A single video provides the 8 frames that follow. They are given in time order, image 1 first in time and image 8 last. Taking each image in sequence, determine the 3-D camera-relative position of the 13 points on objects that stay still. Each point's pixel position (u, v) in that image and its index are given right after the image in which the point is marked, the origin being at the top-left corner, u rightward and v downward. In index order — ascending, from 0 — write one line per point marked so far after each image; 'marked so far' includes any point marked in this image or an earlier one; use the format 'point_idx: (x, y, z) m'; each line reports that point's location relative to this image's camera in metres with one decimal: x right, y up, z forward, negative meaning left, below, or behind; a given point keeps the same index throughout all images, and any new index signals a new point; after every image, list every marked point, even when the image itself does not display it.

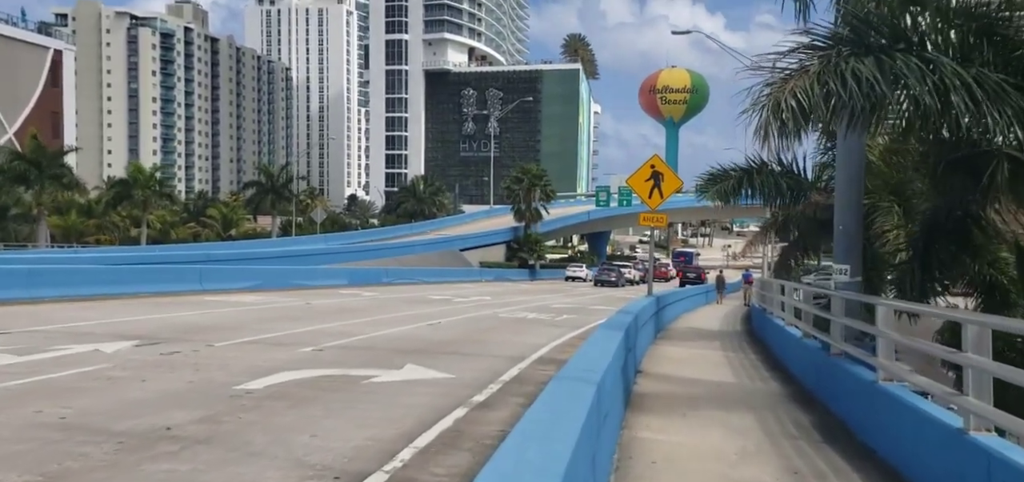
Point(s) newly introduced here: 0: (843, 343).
0: (+3.7, -1.1, +9.8) m
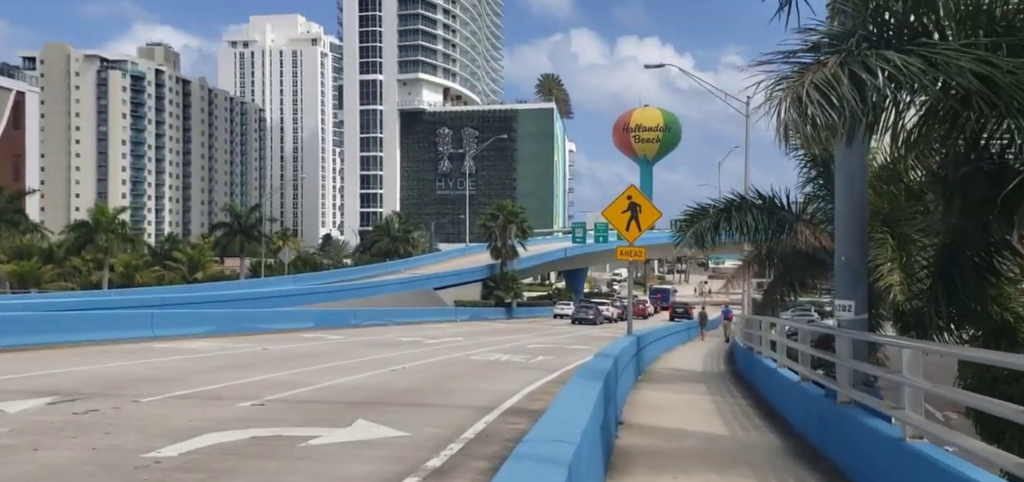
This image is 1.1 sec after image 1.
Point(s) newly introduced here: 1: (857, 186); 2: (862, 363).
0: (+3.3, -1.4, +8.6) m
1: (+3.7, +0.7, +9.4) m
2: (+3.3, -1.2, +8.5) m
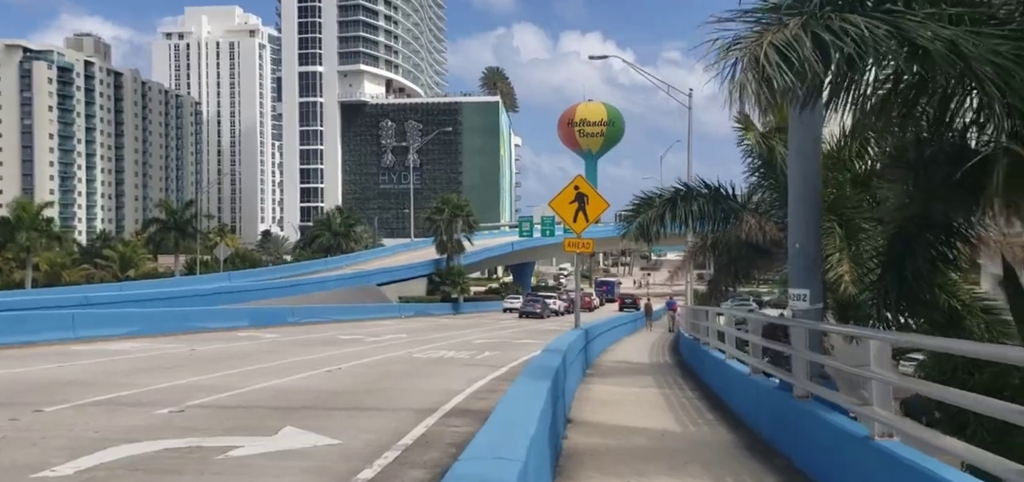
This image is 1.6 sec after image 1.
0: (+2.7, -1.3, +8.1) m
1: (+3.1, +0.8, +9.0) m
2: (+2.8, -1.0, +8.0) m
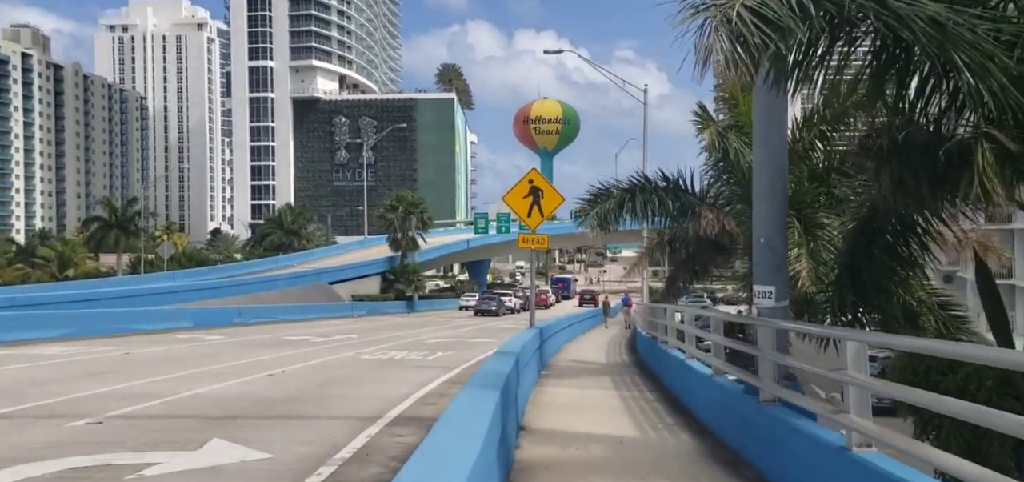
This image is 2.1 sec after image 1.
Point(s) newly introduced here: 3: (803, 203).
0: (+2.3, -1.3, +7.6) m
1: (+2.5, +0.9, +8.5) m
2: (+2.3, -1.0, +7.5) m
3: (+4.4, +0.6, +13.2) m
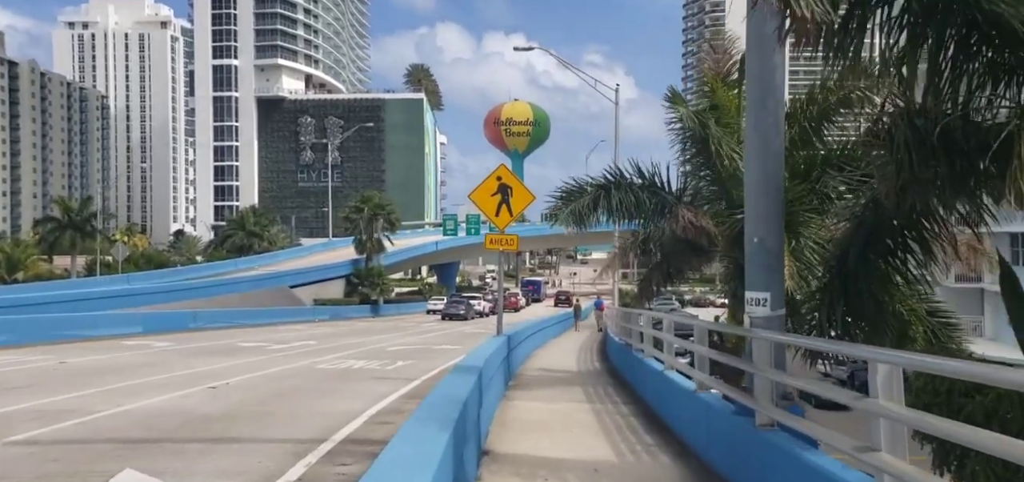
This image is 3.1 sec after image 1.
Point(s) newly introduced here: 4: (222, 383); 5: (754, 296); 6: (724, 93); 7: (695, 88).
0: (+2.0, -1.3, +6.6) m
1: (+2.2, +0.9, +7.4) m
2: (+2.0, -1.0, +6.5) m
3: (+3.9, +0.6, +12.3) m
4: (-4.9, -2.4, +14.9) m
5: (+2.0, -0.5, +7.4) m
6: (+3.5, +2.4, +14.5) m
7: (+3.1, +2.5, +14.9) m
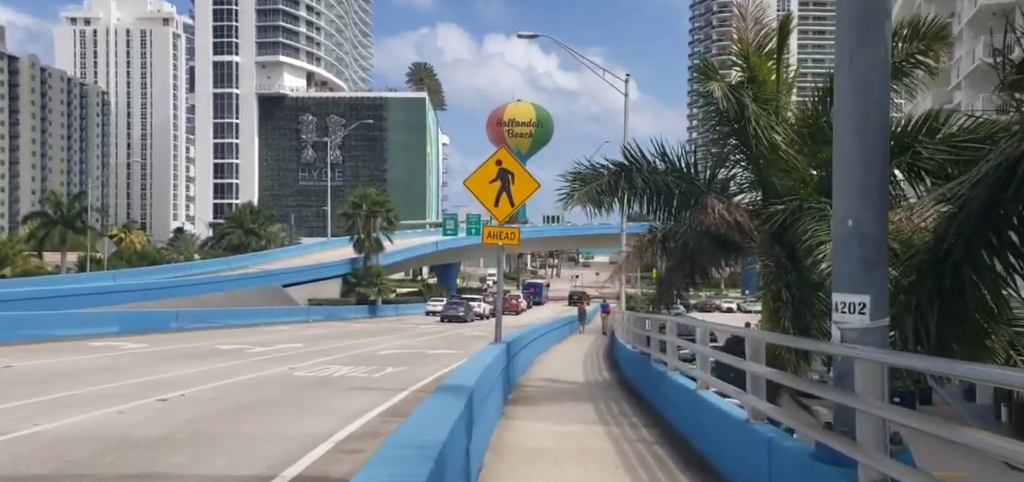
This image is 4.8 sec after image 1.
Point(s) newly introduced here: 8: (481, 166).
0: (+2.0, -1.1, +4.6) m
1: (+2.2, +1.0, +5.5) m
2: (+2.0, -0.9, +4.5) m
3: (+4.0, +0.7, +10.3) m
4: (-4.9, -2.2, +12.9) m
5: (+2.0, -0.4, +5.4) m
6: (+3.6, +2.4, +12.5) m
7: (+3.2, +2.6, +12.9) m
8: (-0.5, +1.2, +13.7) m
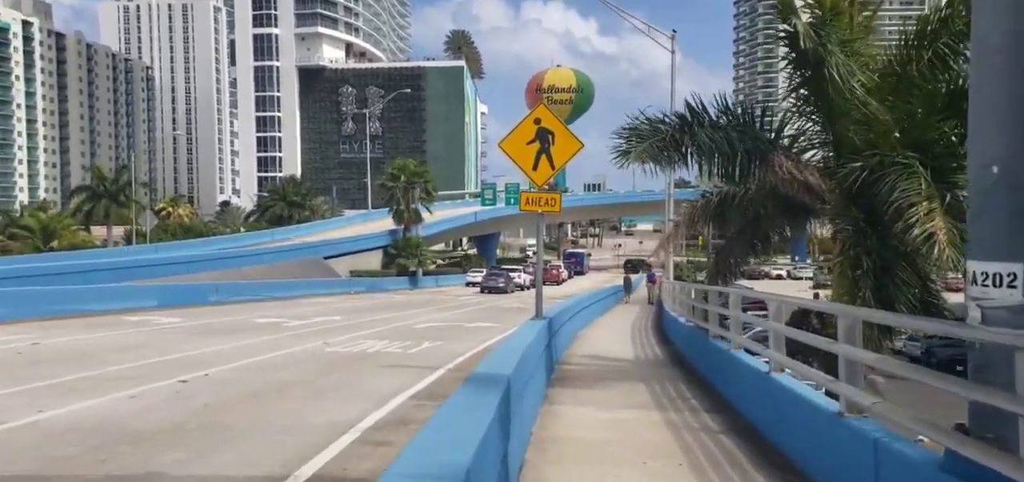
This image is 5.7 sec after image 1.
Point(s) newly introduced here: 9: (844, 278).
0: (+2.2, -1.0, +3.4) m
1: (+2.4, +1.2, +4.2) m
2: (+2.2, -0.7, +3.3) m
3: (+4.4, +1.1, +9.0) m
4: (-4.2, -1.8, +12.1) m
5: (+2.3, -0.1, +4.2) m
6: (+4.1, +2.9, +11.1) m
7: (+3.7, +3.1, +11.6) m
8: (+0.1, +1.7, +12.5) m
9: (+3.9, -0.4, +10.4) m
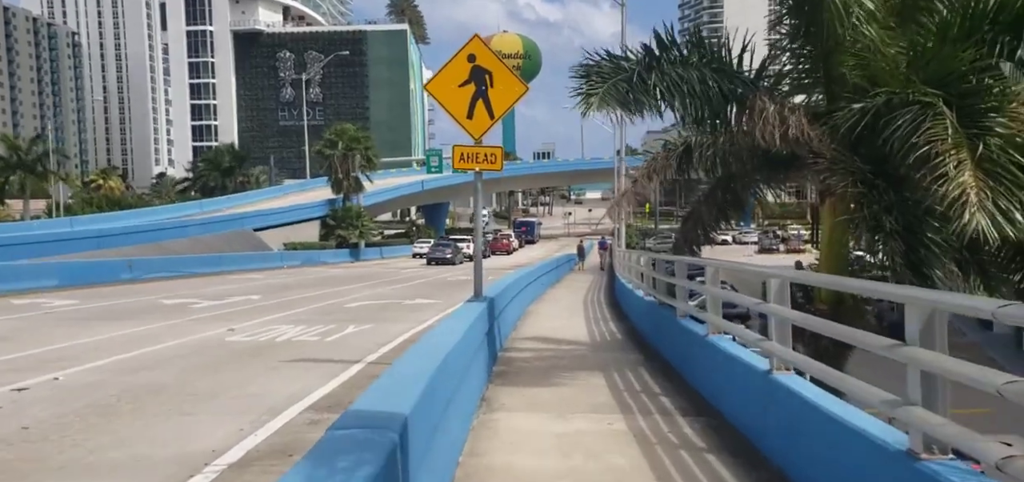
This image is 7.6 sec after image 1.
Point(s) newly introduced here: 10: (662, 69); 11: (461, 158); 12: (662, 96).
0: (+1.9, -0.8, +1.4) m
1: (+2.1, +1.4, +2.2) m
2: (+1.9, -0.6, +1.3) m
3: (+3.8, +1.4, +7.0) m
4: (-5.0, -1.5, +9.7) m
5: (+1.9, 0.0, +2.2) m
6: (+3.3, +3.3, +9.1) m
7: (+2.9, +3.5, +9.5) m
8: (-0.7, +2.1, +10.3) m
9: (+3.2, 0.0, +8.4) m
10: (+1.6, +1.9, +10.0) m
11: (-0.6, +1.0, +10.8) m
12: (+1.6, +1.6, +10.0) m
